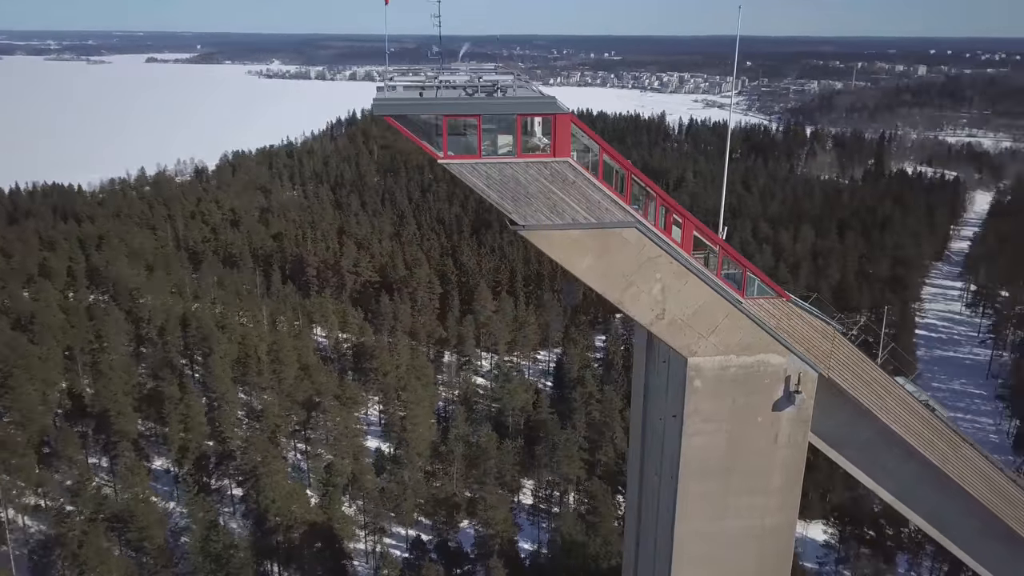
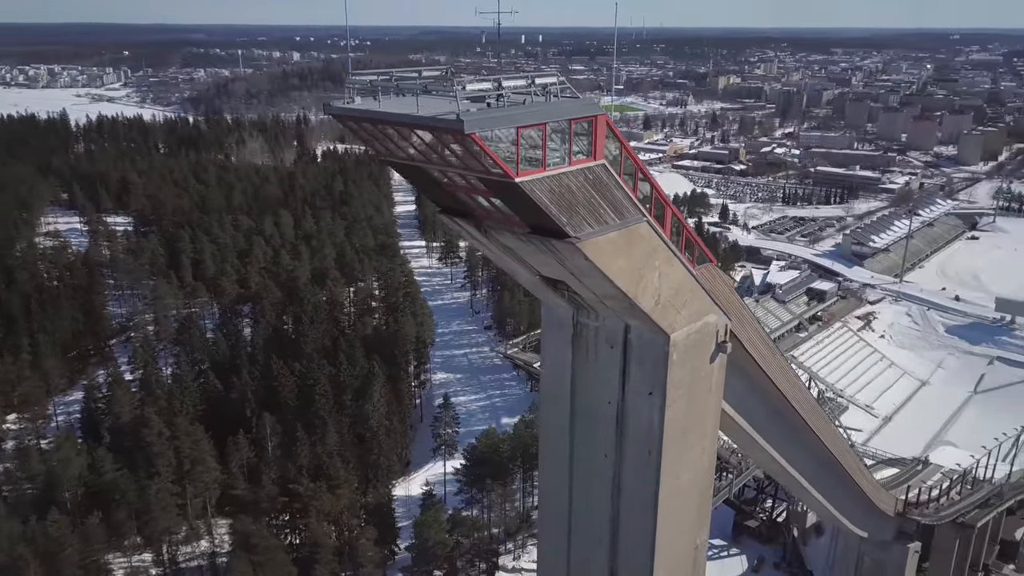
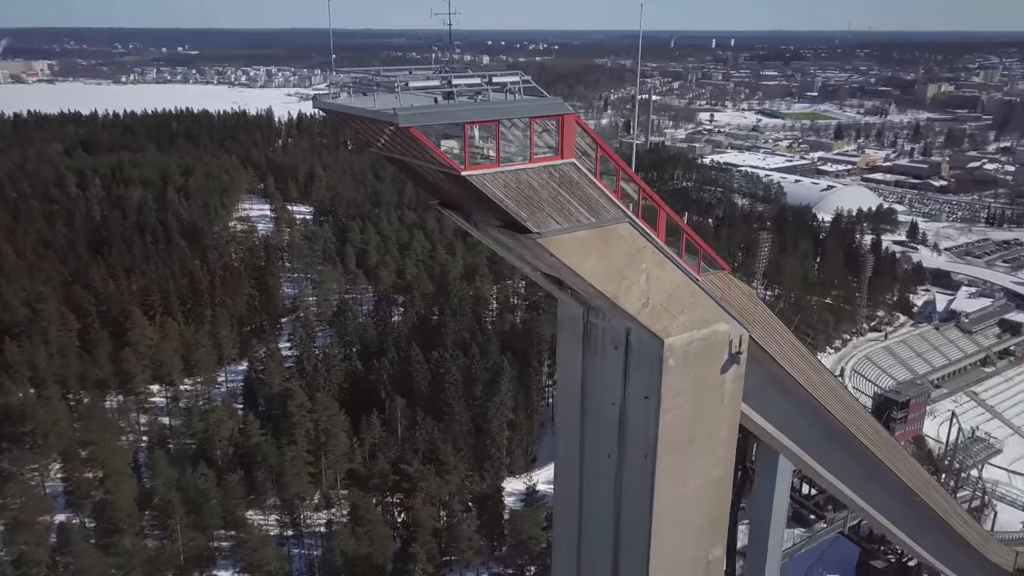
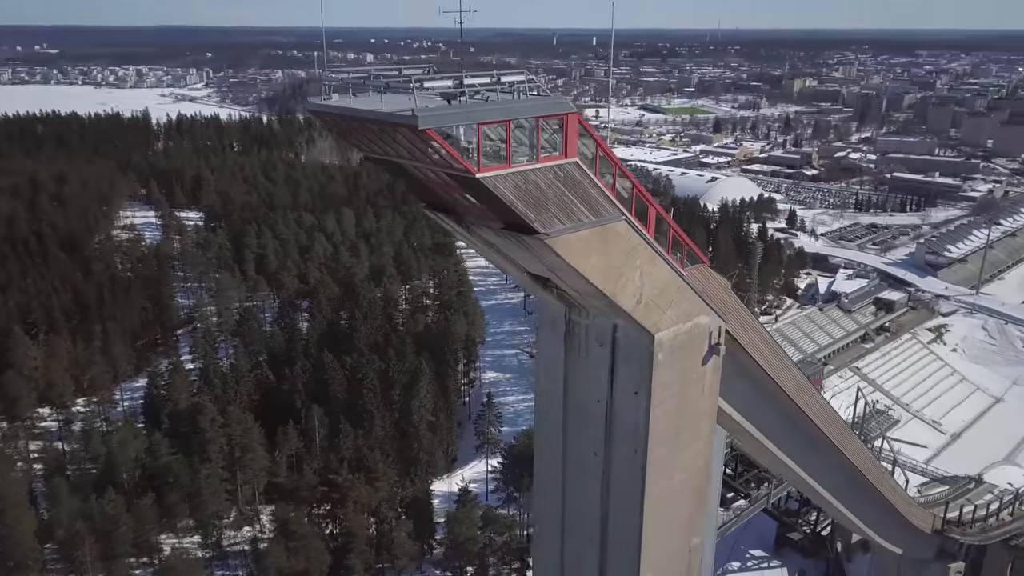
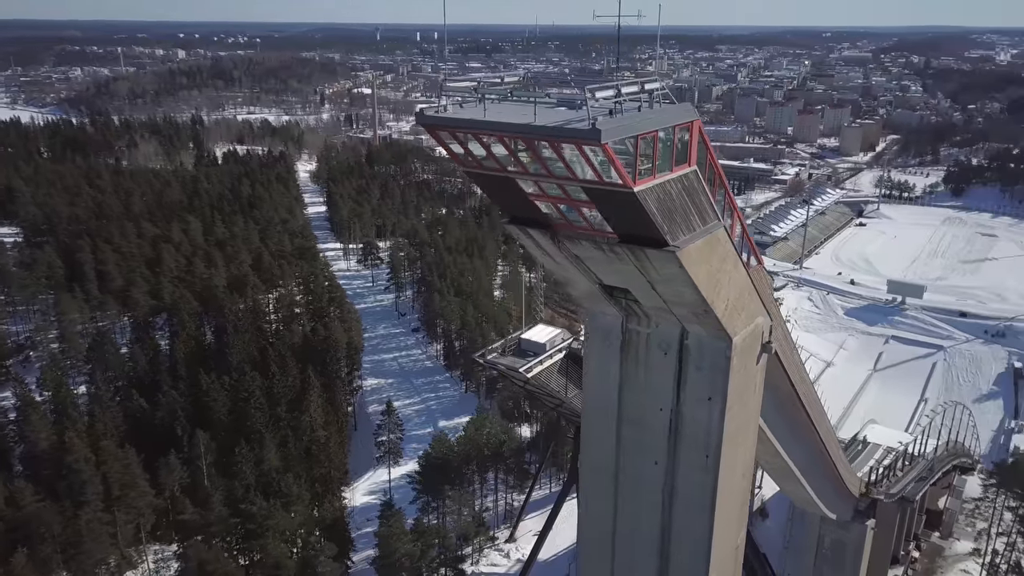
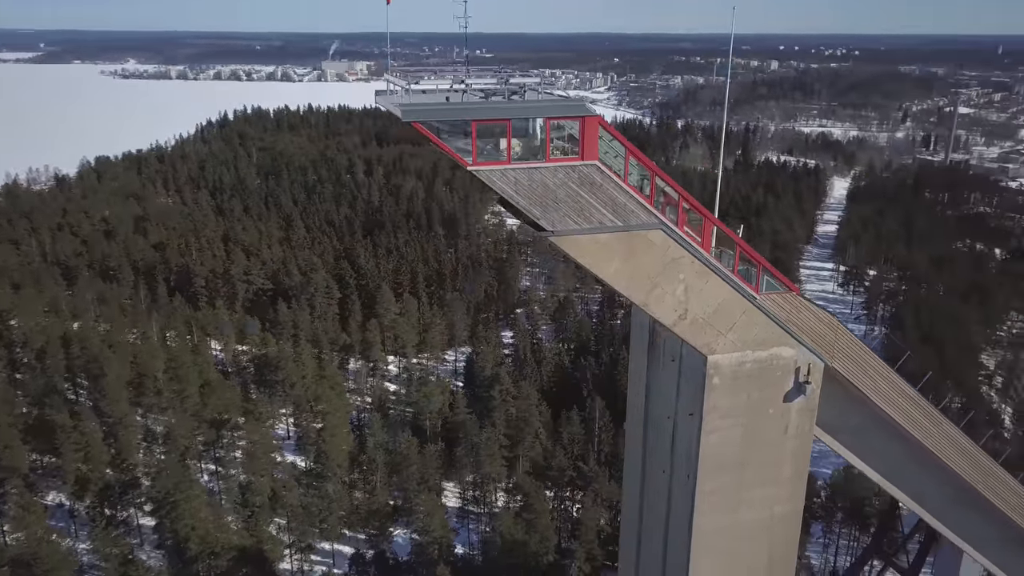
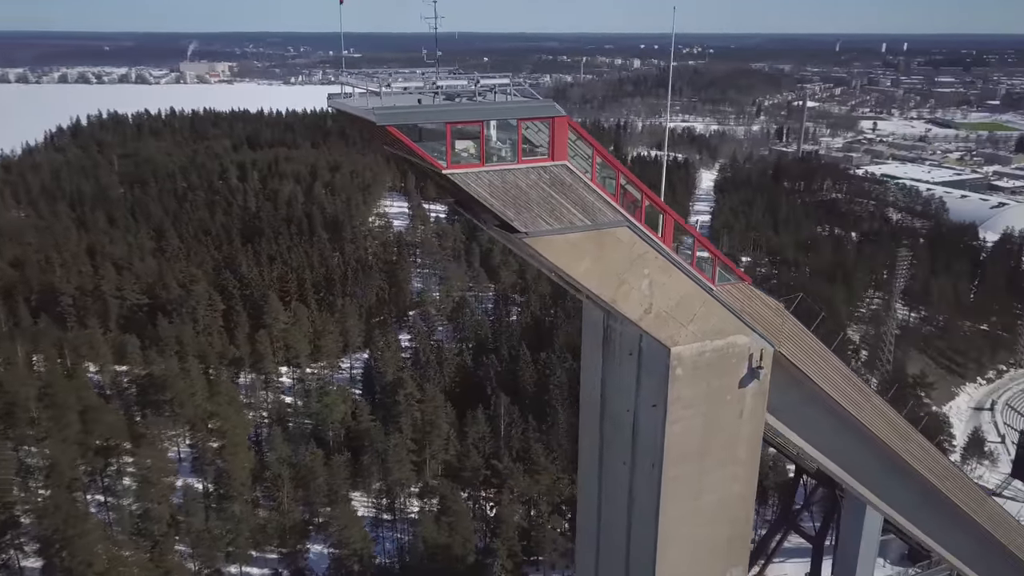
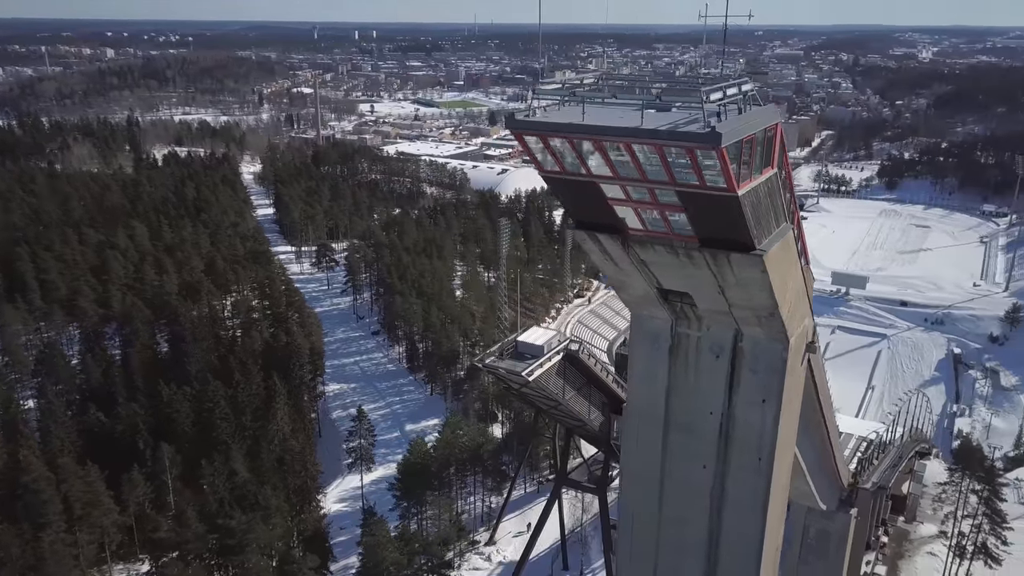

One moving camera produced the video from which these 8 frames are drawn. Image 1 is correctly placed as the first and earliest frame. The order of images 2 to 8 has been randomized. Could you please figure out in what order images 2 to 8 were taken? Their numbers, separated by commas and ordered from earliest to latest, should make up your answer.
6, 7, 3, 4, 2, 5, 8
